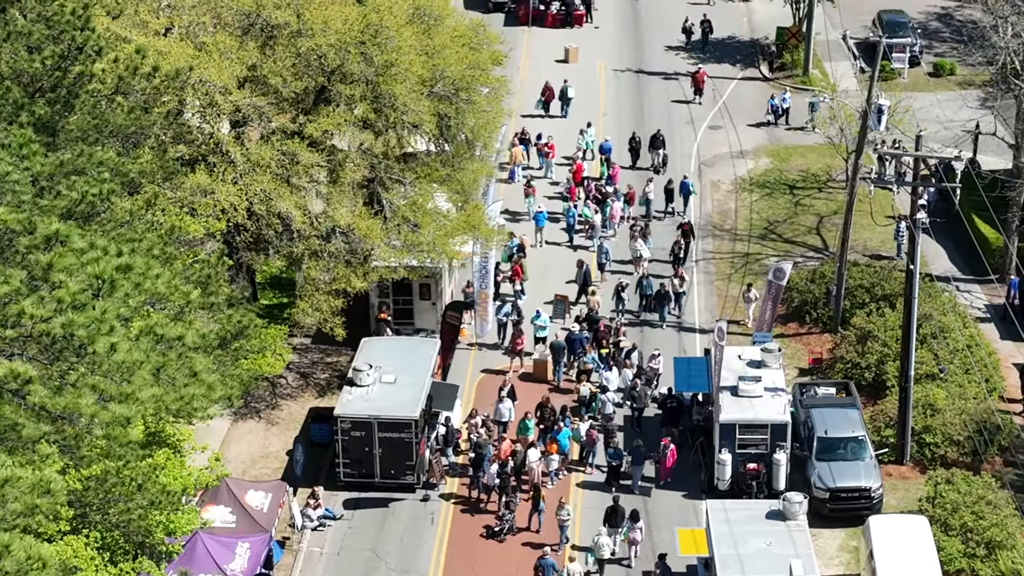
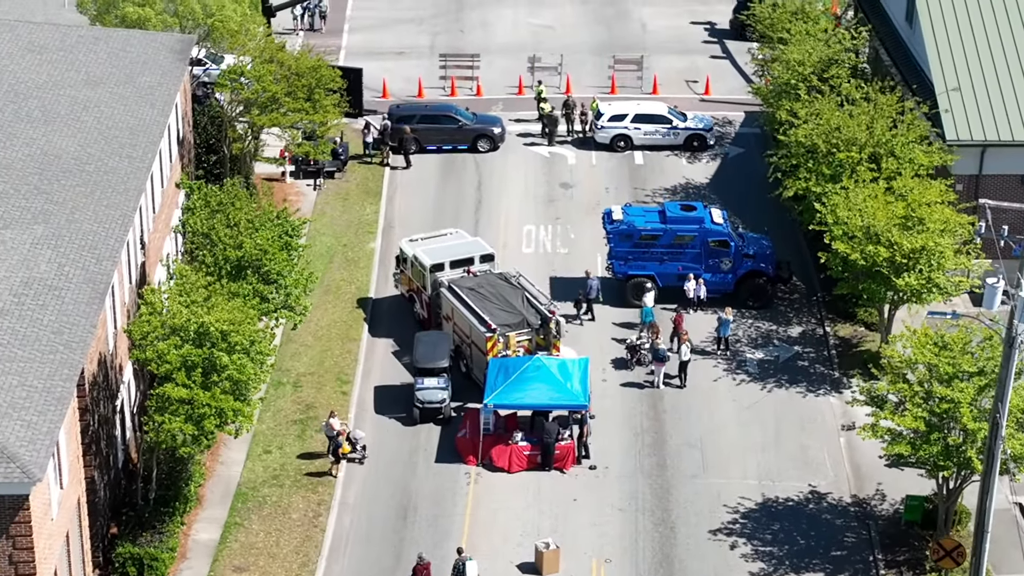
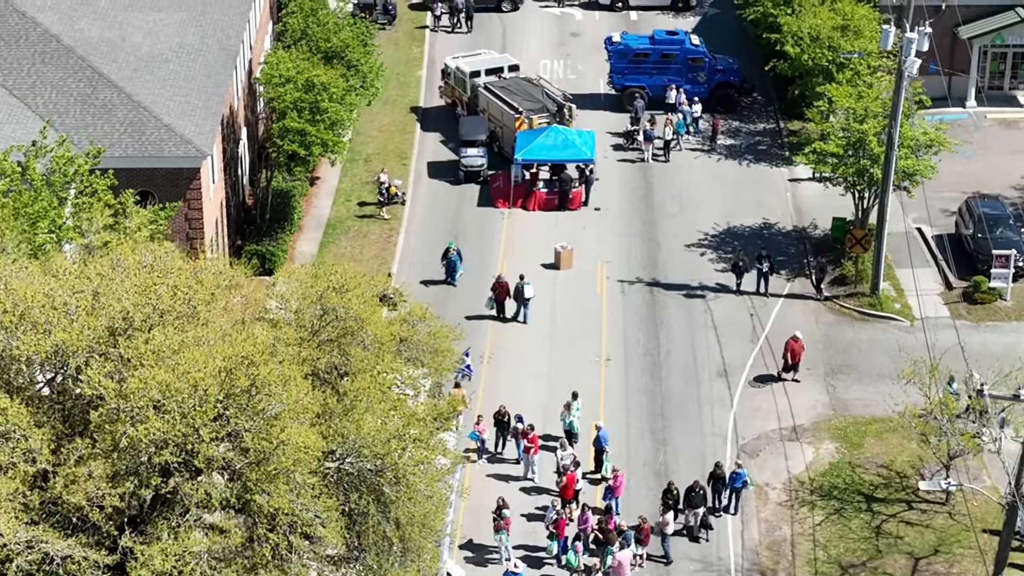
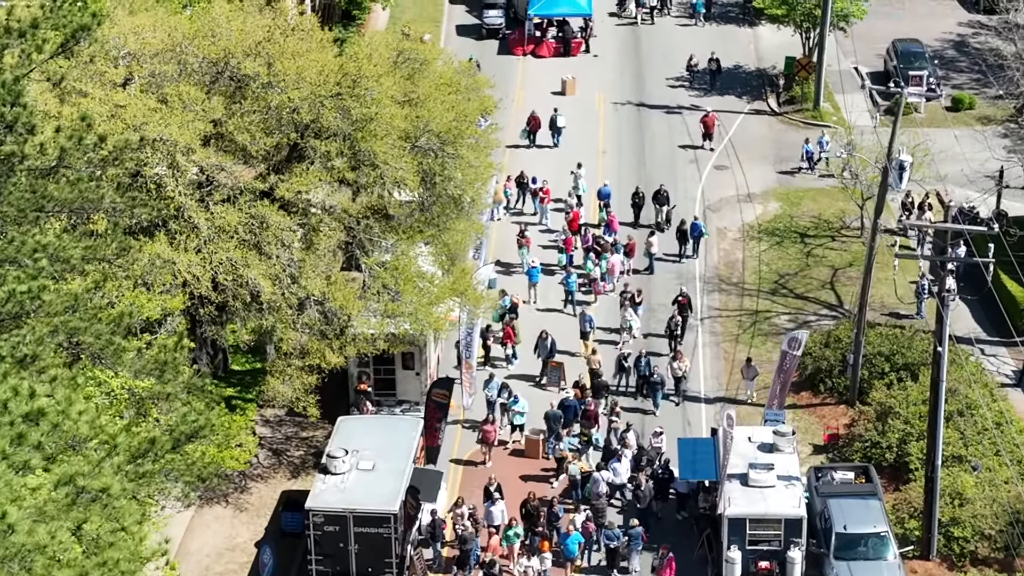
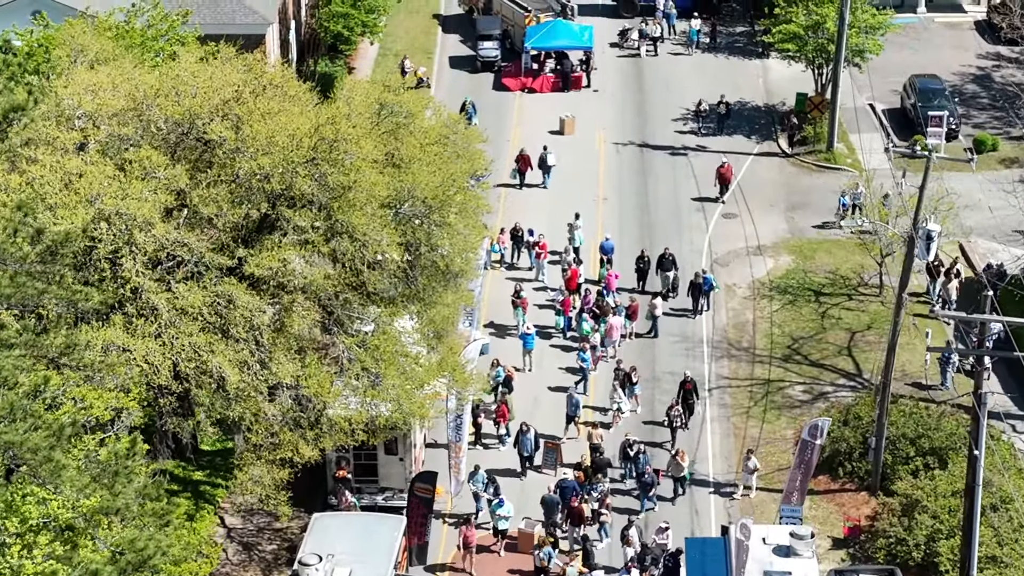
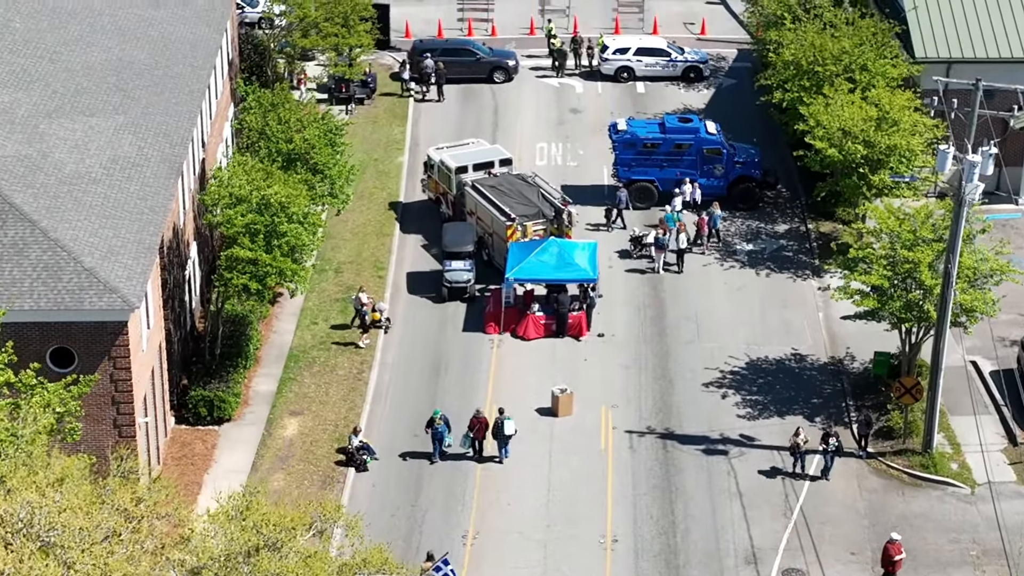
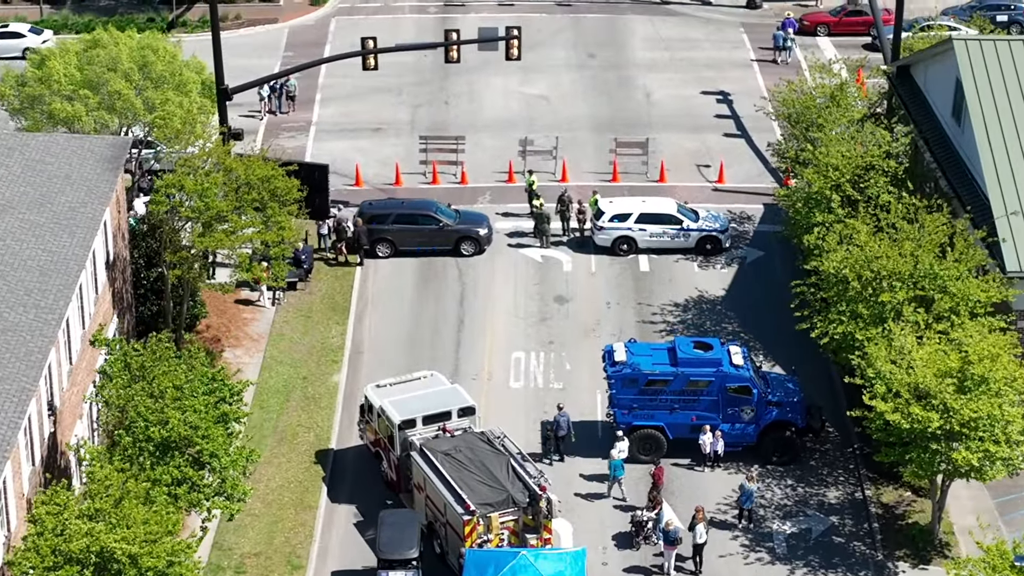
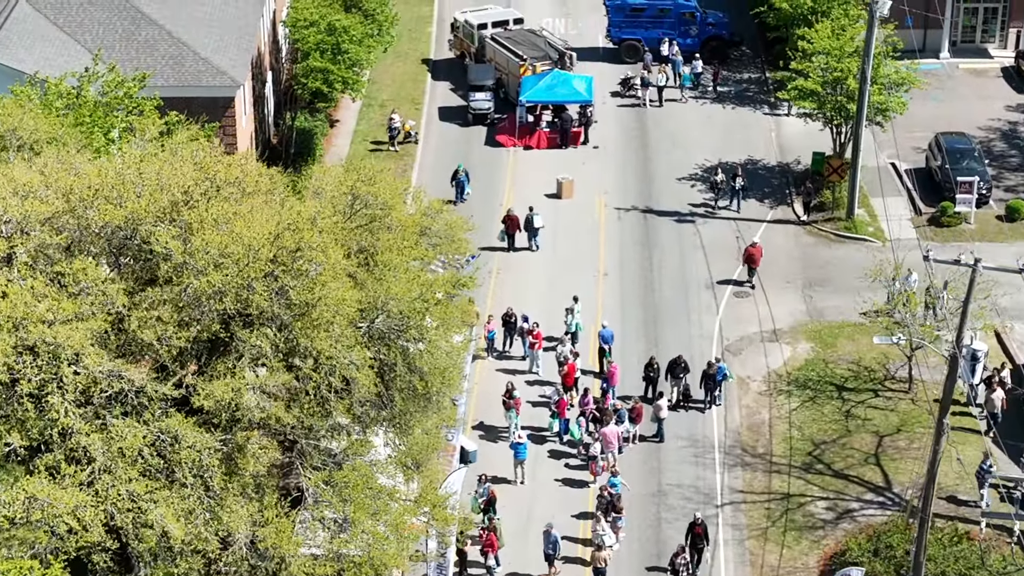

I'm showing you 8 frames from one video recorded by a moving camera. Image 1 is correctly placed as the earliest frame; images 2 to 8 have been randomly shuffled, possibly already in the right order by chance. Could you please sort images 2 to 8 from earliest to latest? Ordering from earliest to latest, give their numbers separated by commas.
4, 5, 8, 3, 6, 2, 7
